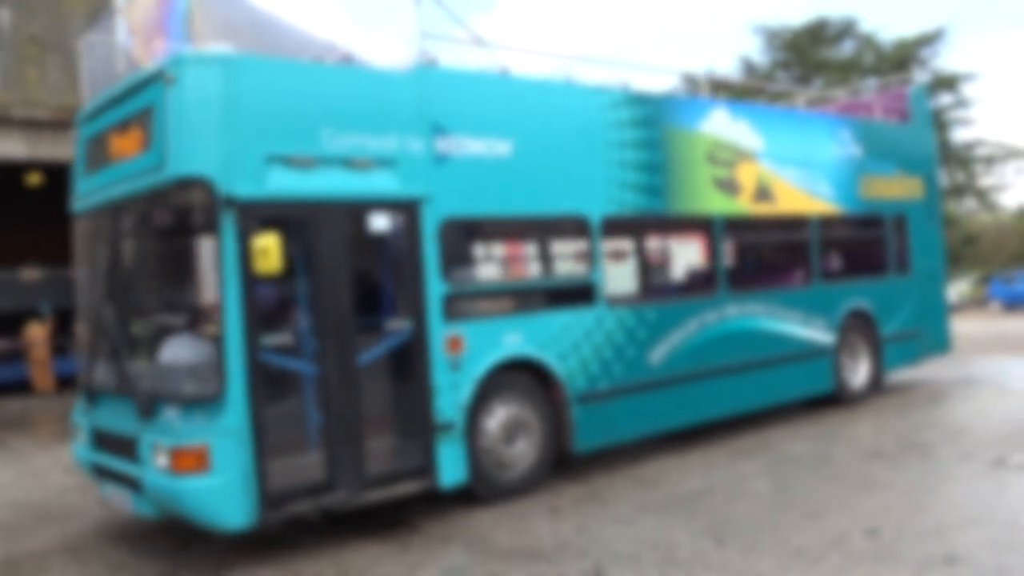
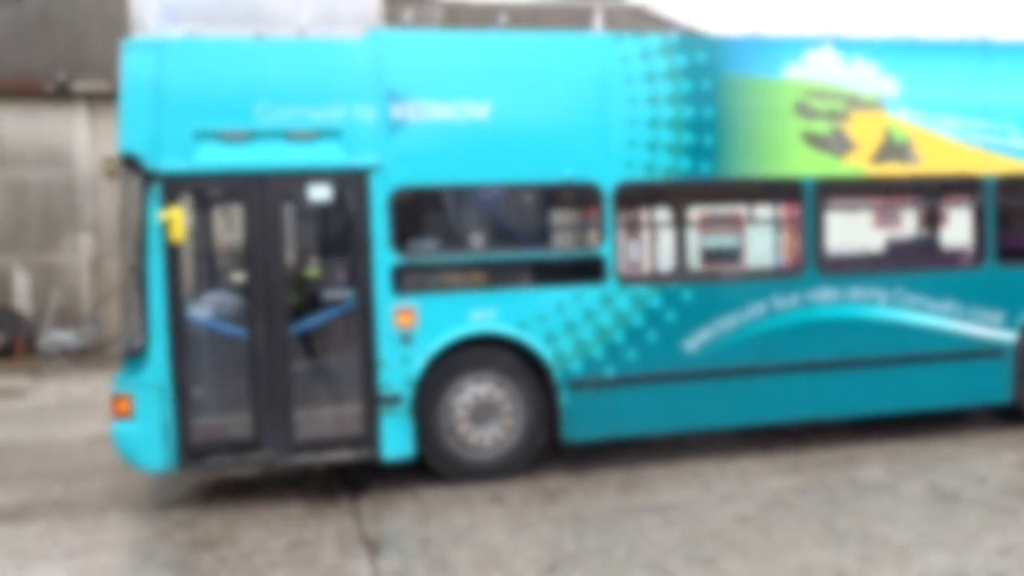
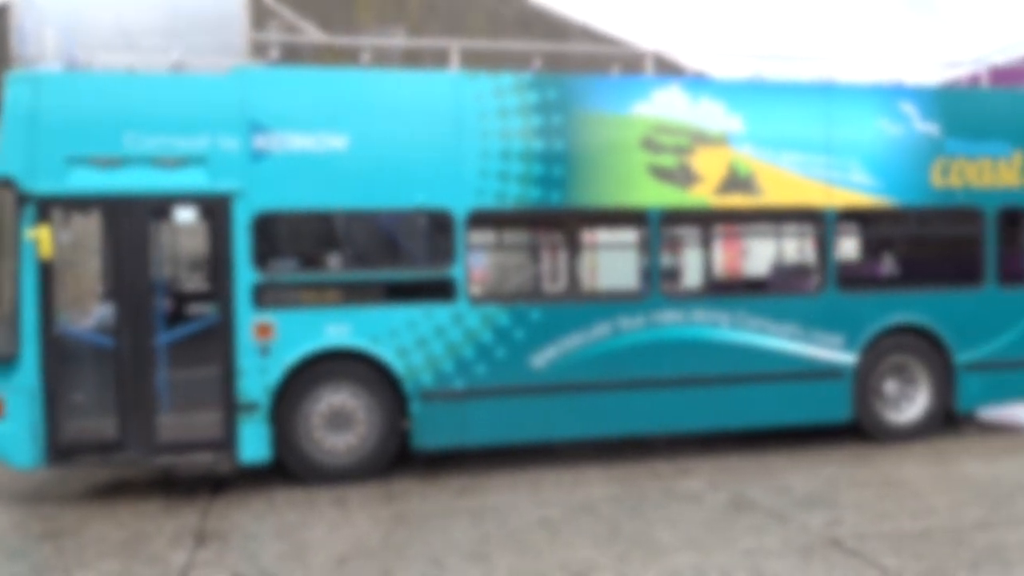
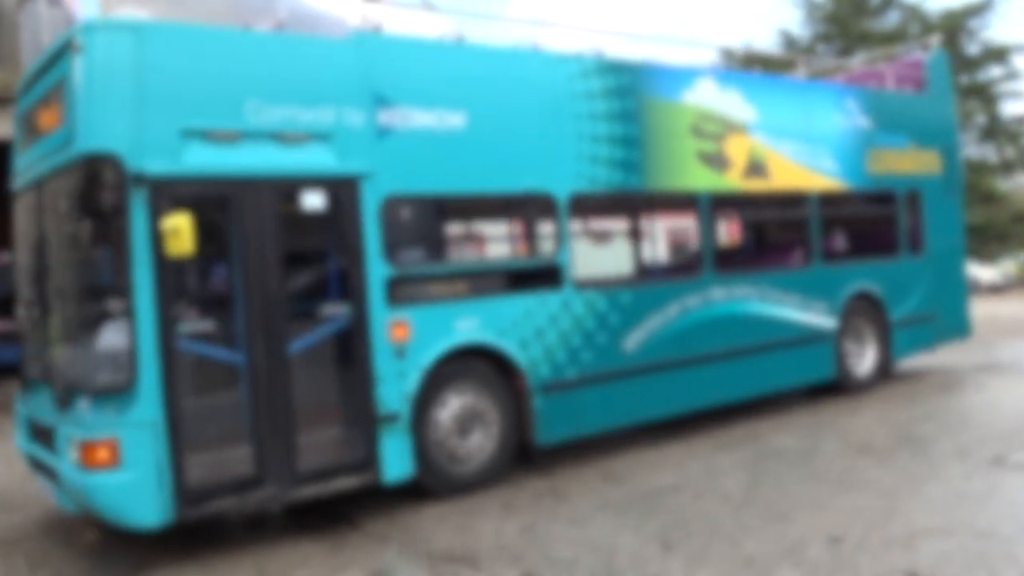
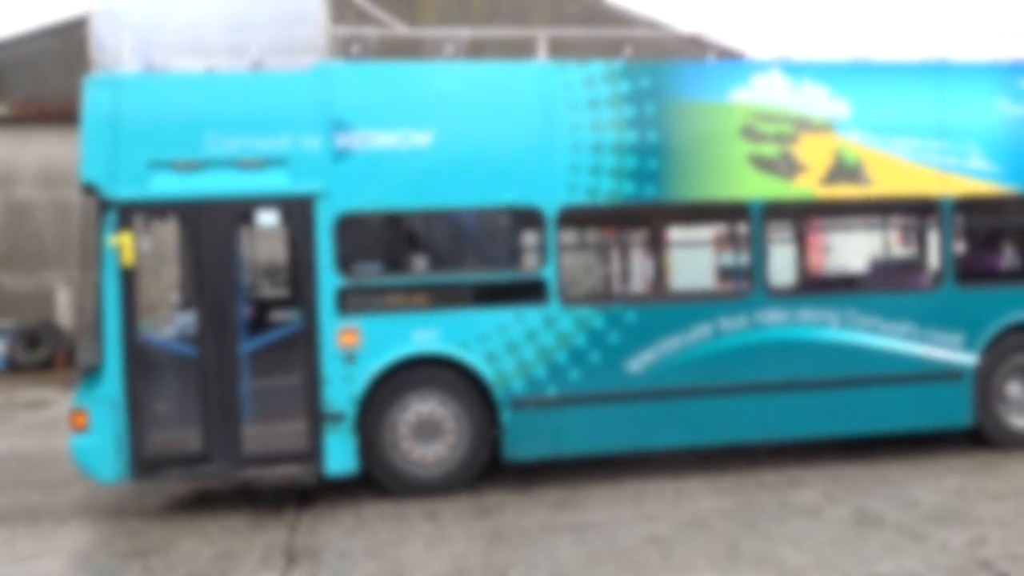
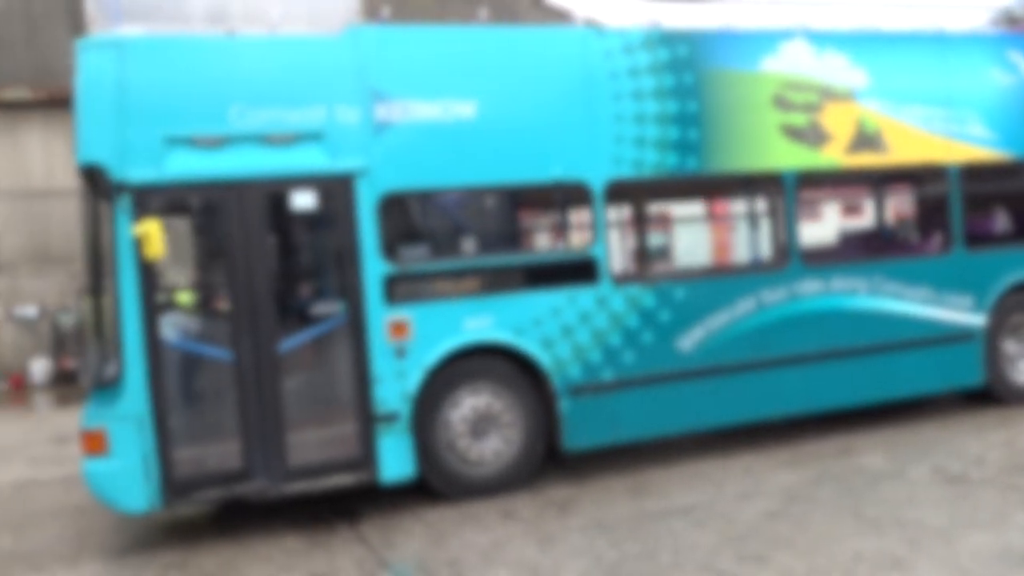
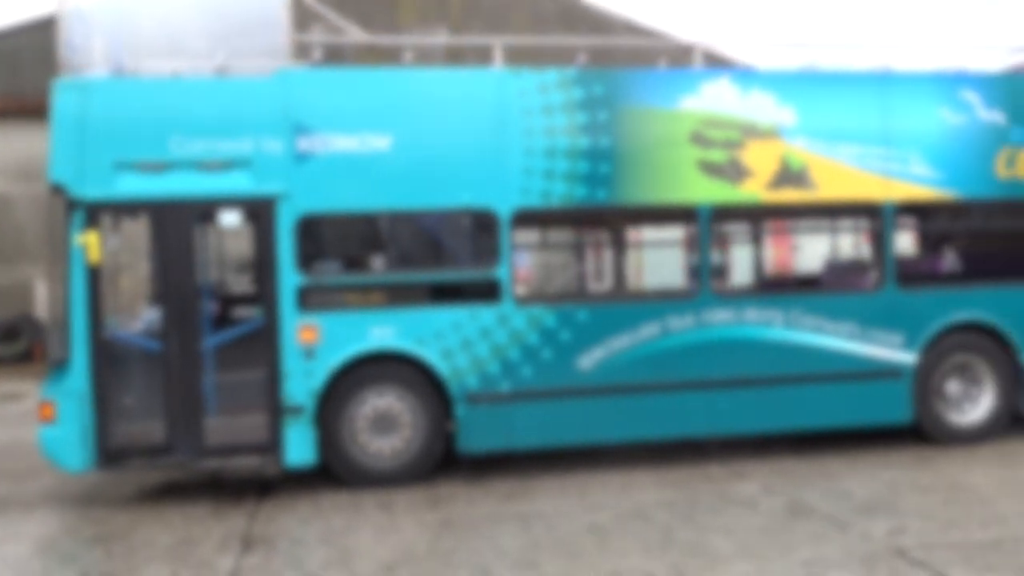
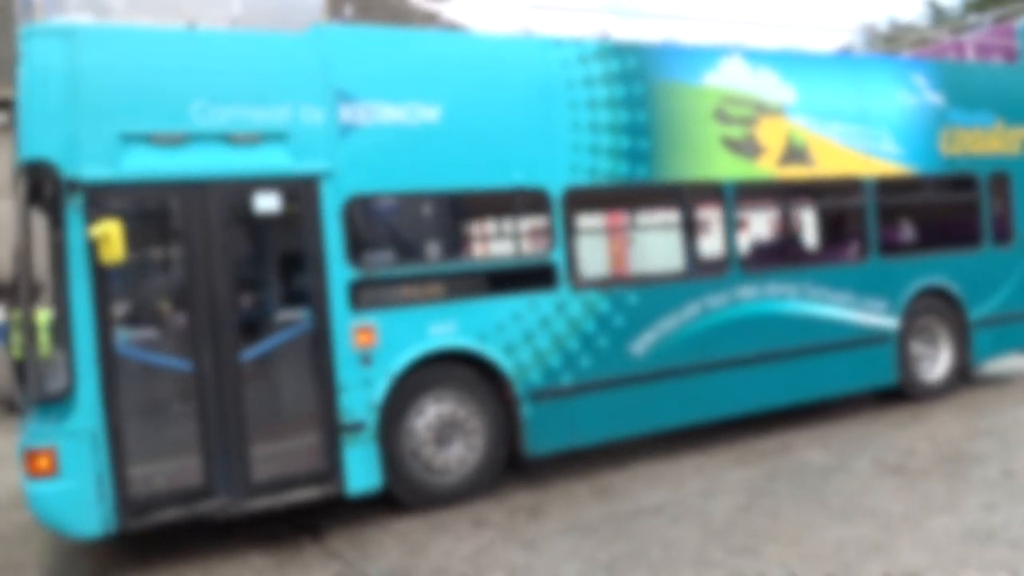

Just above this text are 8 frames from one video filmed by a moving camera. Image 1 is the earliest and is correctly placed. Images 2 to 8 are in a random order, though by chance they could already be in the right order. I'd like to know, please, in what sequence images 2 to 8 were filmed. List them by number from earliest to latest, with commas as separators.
4, 8, 6, 2, 5, 7, 3
